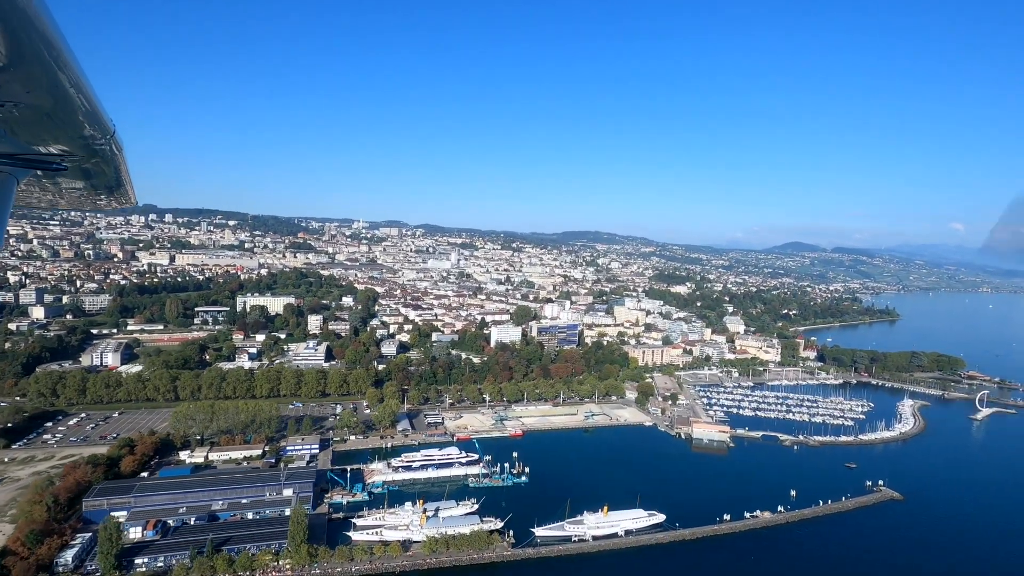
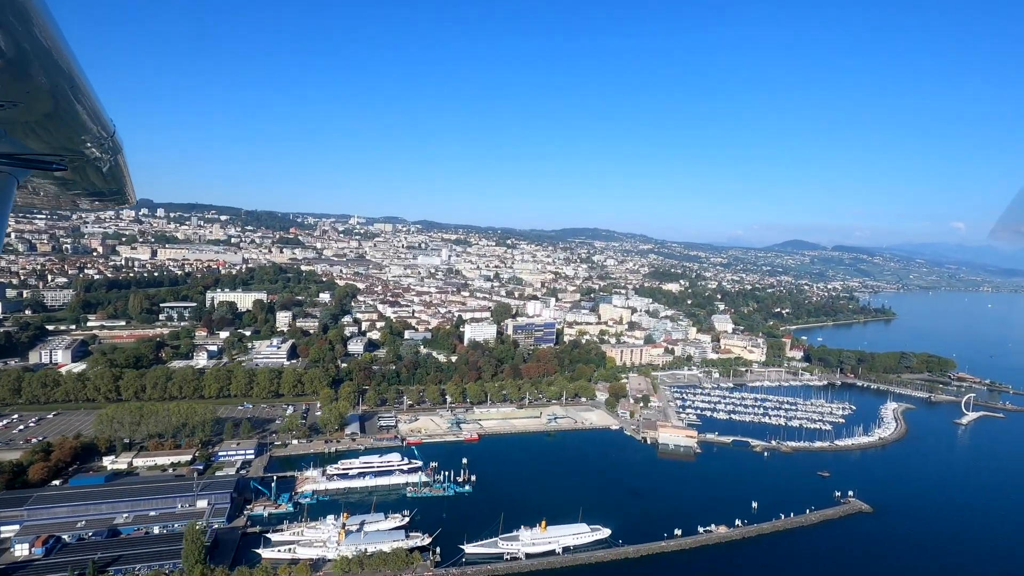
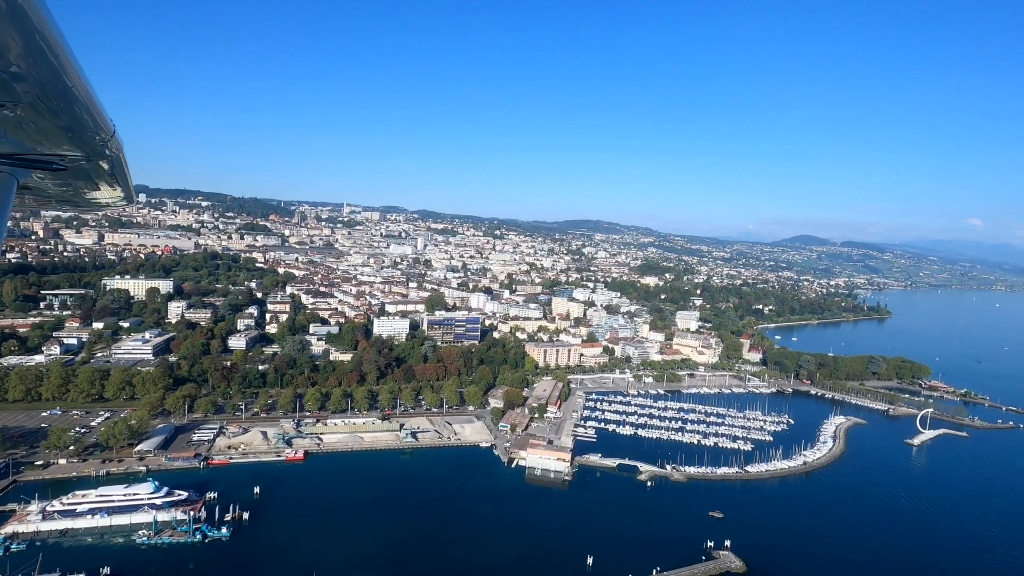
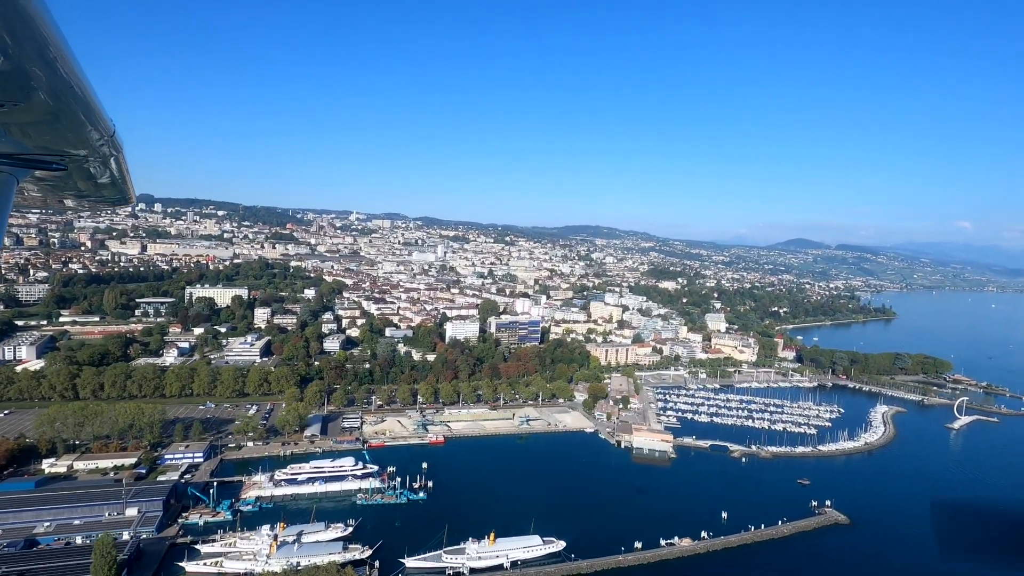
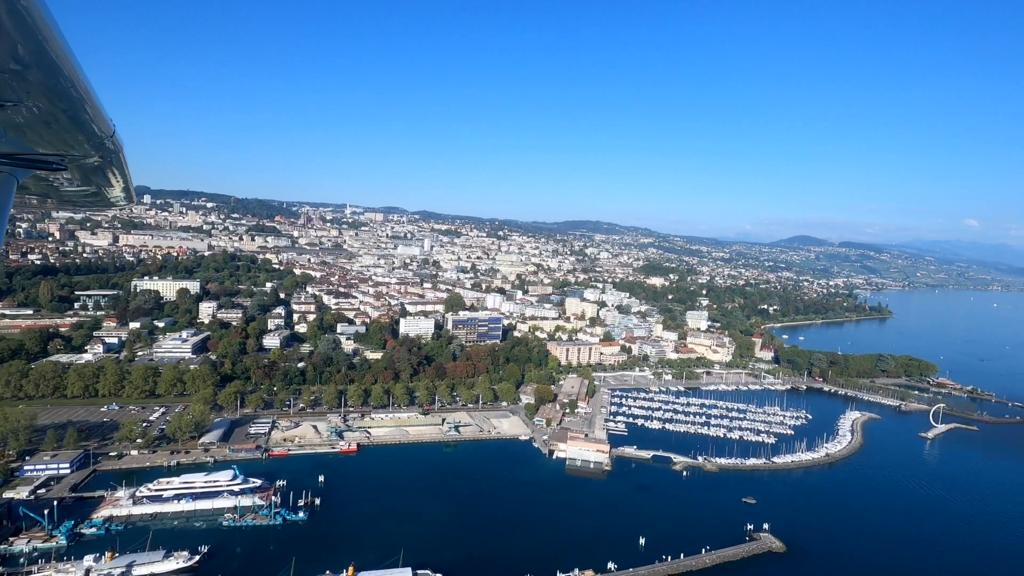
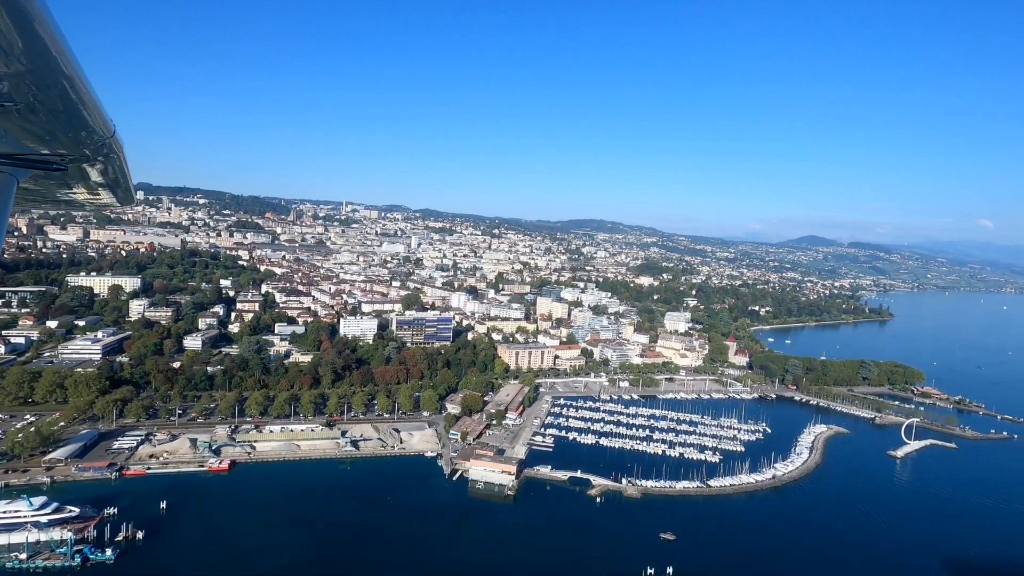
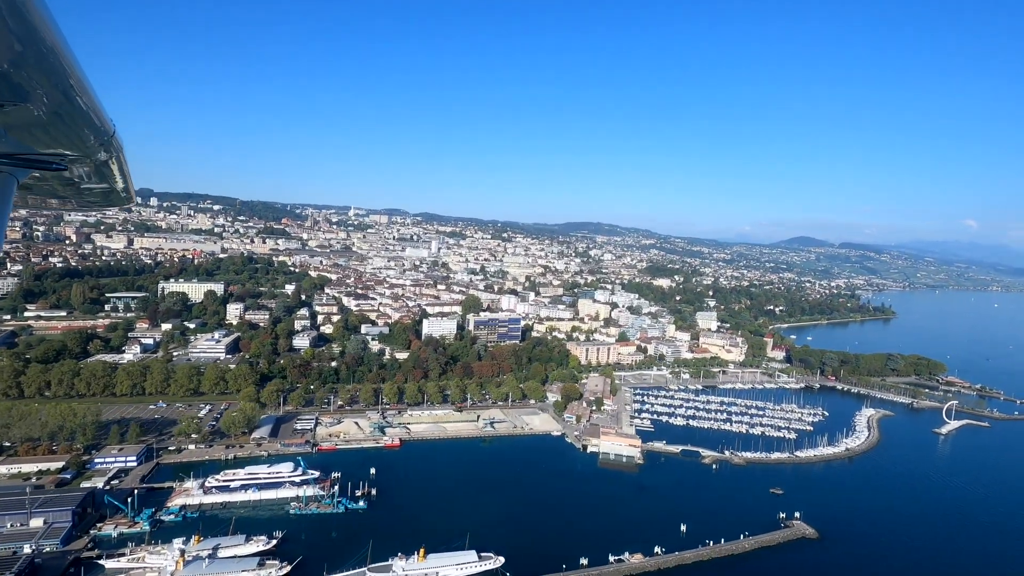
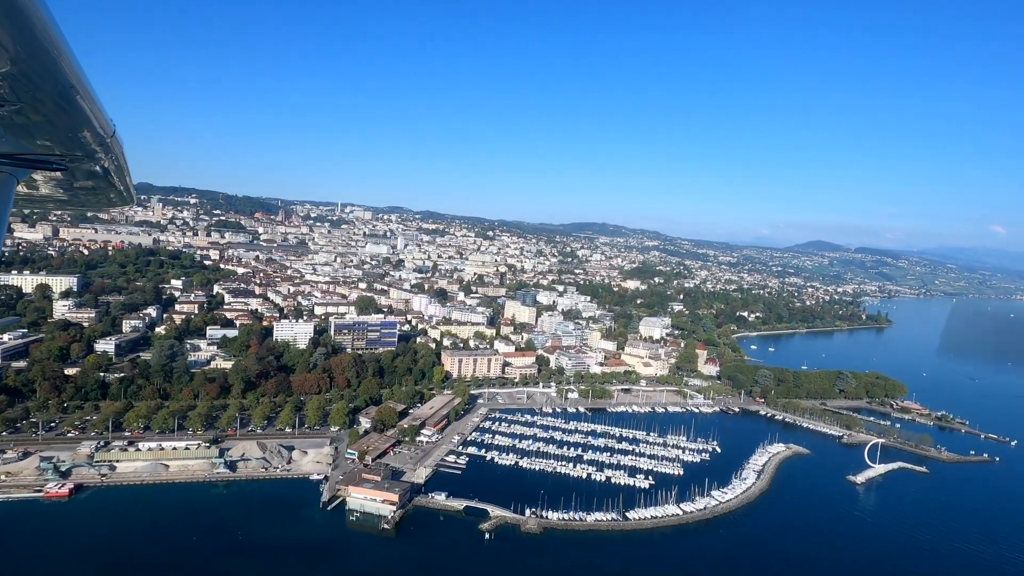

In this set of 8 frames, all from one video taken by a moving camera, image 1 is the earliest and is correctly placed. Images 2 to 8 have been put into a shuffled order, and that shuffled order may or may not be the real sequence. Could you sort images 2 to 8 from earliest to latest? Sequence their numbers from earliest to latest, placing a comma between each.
2, 4, 7, 5, 3, 6, 8
